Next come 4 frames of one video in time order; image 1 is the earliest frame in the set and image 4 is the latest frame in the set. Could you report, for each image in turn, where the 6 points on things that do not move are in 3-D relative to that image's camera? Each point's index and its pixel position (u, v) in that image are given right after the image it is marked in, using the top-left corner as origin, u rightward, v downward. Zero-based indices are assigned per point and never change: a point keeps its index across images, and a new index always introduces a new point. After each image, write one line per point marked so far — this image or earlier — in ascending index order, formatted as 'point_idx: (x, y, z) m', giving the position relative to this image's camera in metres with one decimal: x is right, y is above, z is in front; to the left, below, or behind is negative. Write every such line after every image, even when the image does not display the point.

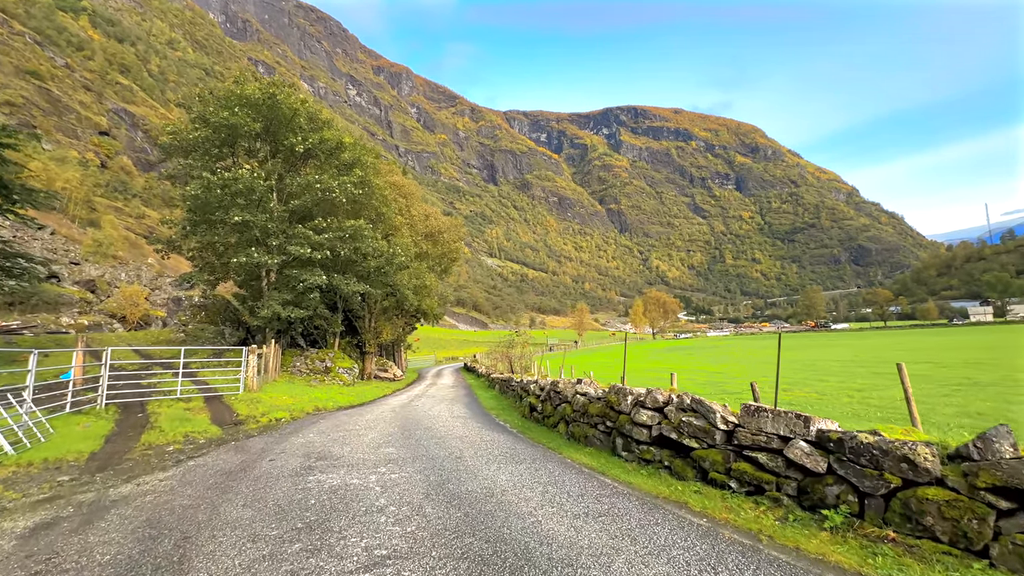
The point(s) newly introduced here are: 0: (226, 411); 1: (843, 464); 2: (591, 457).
0: (-10.7, -4.6, +16.6) m
1: (+3.6, -1.9, +4.8) m
2: (+1.4, -3.0, +7.9) m
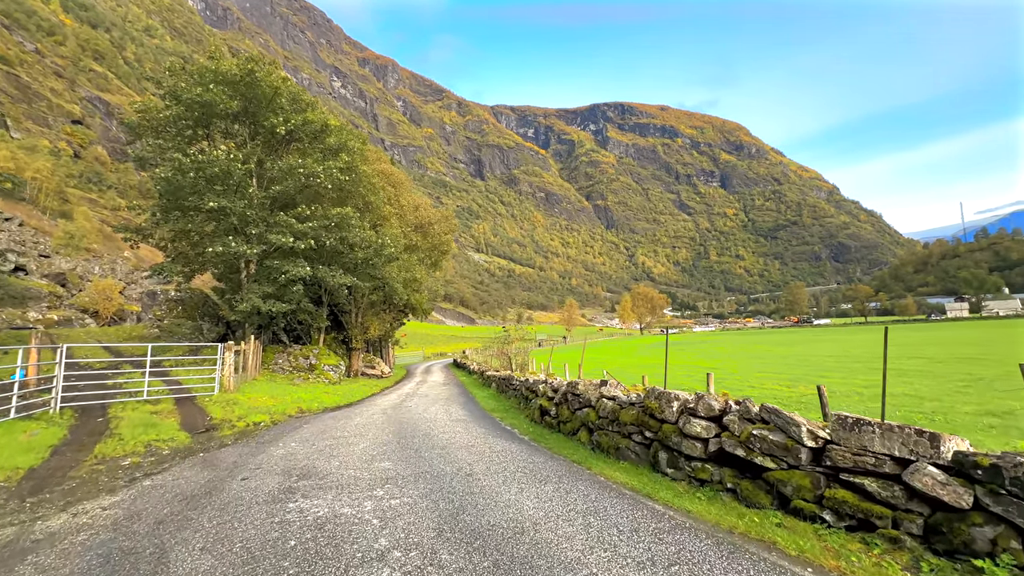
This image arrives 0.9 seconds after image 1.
0: (-10.6, -4.3, +15.1) m
1: (+4.0, -1.7, +3.7) m
2: (+1.8, -2.8, +6.7) m
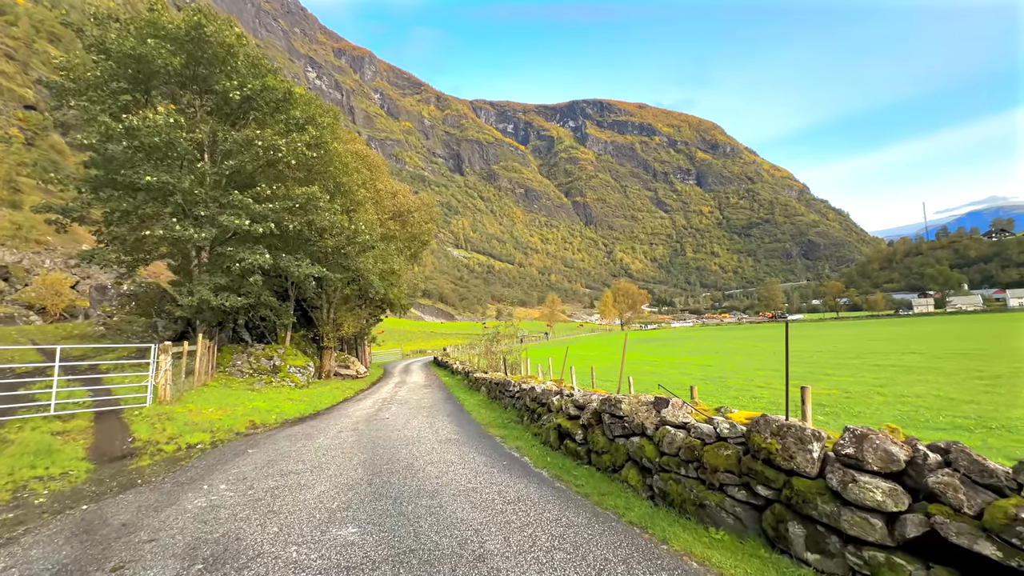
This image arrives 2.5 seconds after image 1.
0: (-10.6, -4.0, +12.0) m
1: (+4.6, -1.5, +1.3) m
2: (+2.1, -2.6, +4.2) m
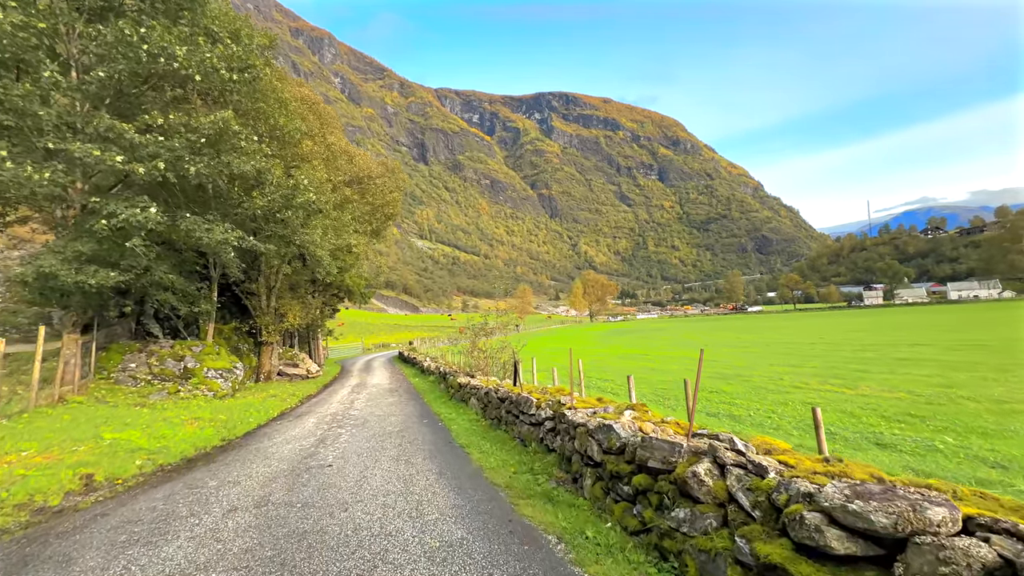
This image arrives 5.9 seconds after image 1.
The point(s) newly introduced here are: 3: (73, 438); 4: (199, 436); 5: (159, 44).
0: (-10.0, -3.2, +5.8) m
1: (+6.1, -1.0, -3.7) m
2: (+3.4, -2.0, -1.0) m
3: (-10.2, -3.5, +10.4) m
4: (-8.8, -4.2, +12.5) m
5: (-11.3, +7.8, +14.2) m
